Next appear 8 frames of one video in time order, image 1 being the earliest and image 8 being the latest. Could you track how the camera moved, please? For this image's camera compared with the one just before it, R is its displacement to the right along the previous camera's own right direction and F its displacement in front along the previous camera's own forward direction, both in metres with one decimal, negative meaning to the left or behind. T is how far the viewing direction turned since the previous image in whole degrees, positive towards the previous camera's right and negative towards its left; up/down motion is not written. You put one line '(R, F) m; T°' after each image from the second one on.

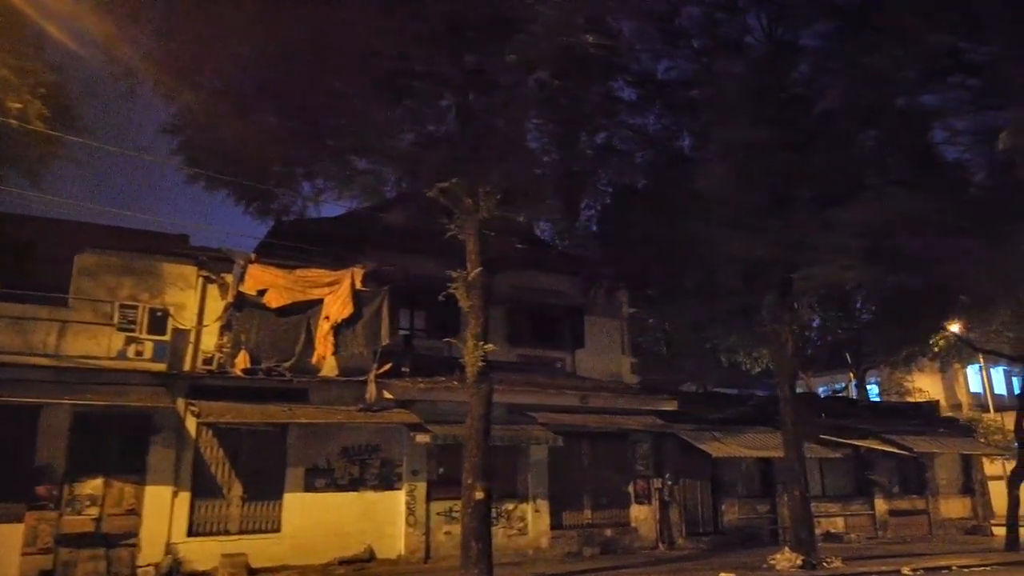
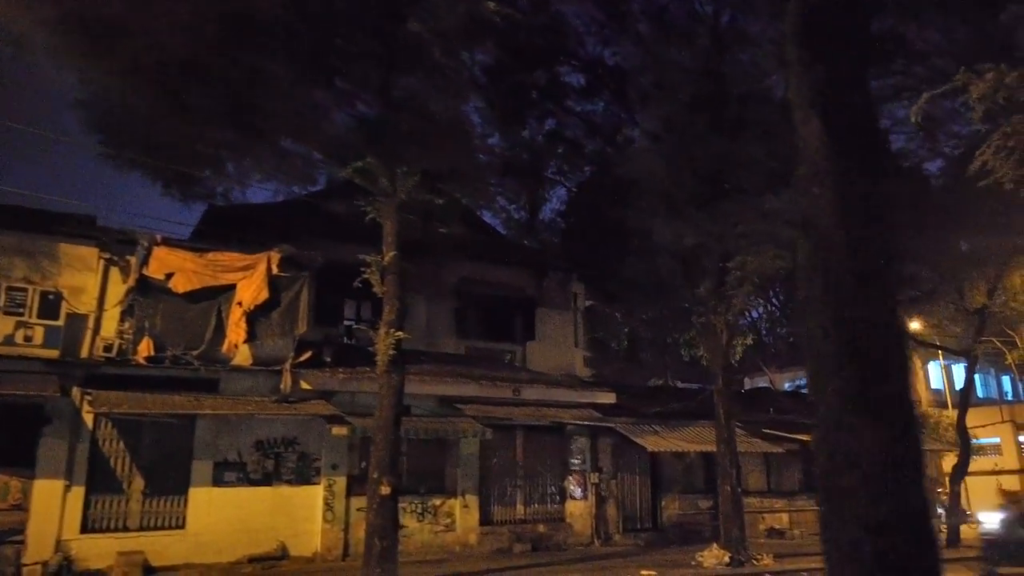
(+1.2, +0.6) m; +2°
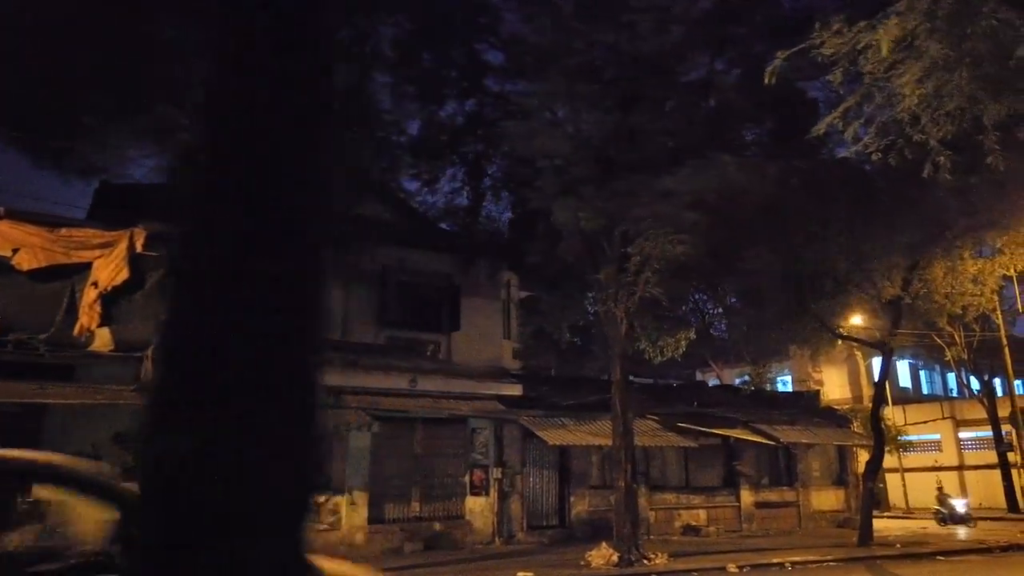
(+1.7, +0.9) m; +2°
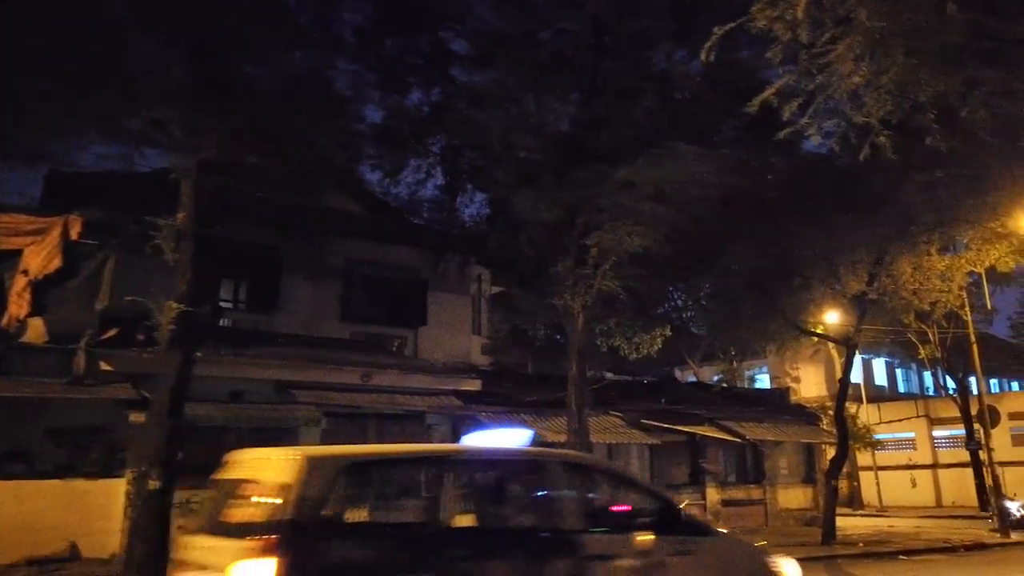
(+0.7, +0.4) m; +1°
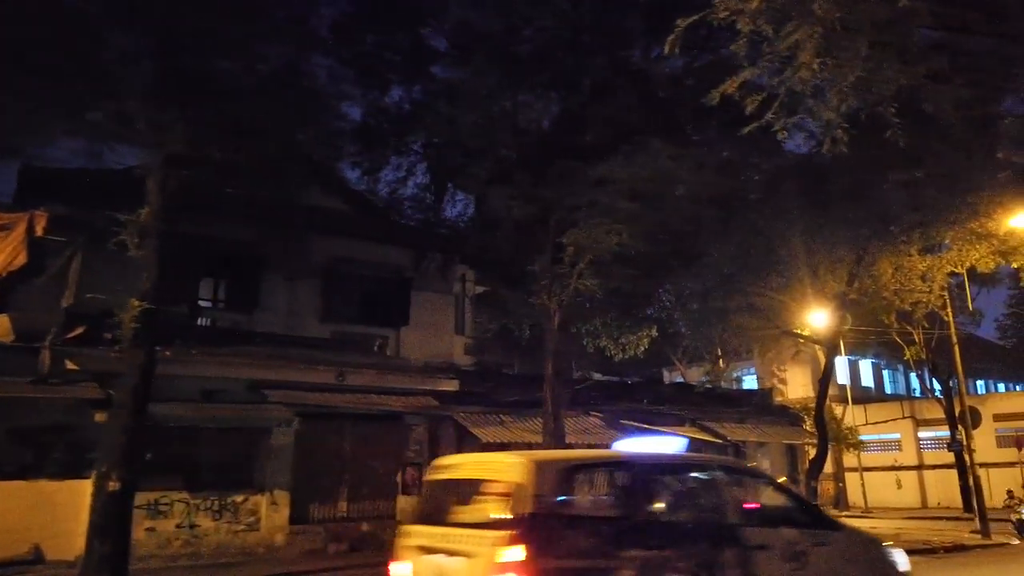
(+0.3, +0.2) m; +1°
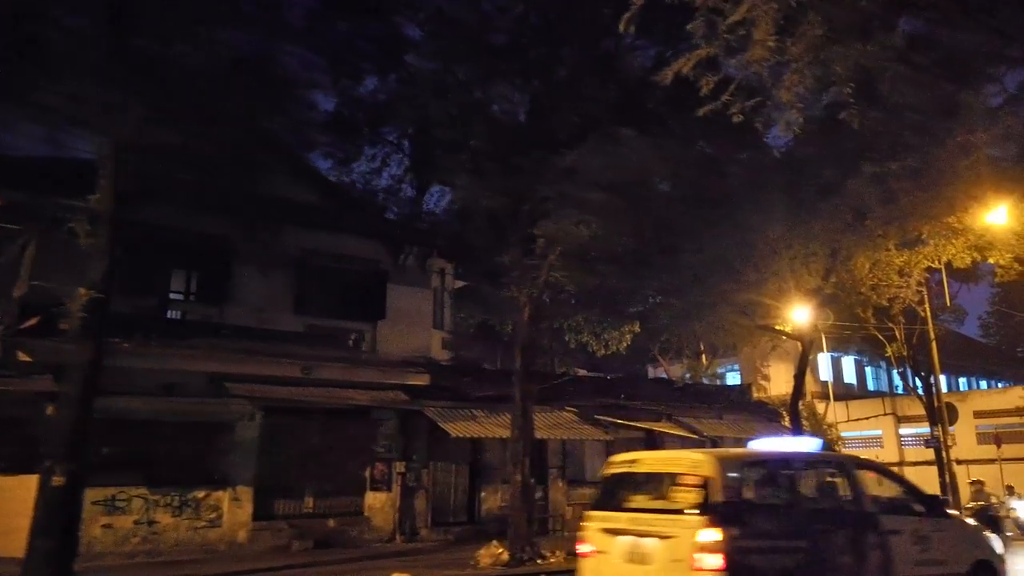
(+0.4, +0.3) m; +1°
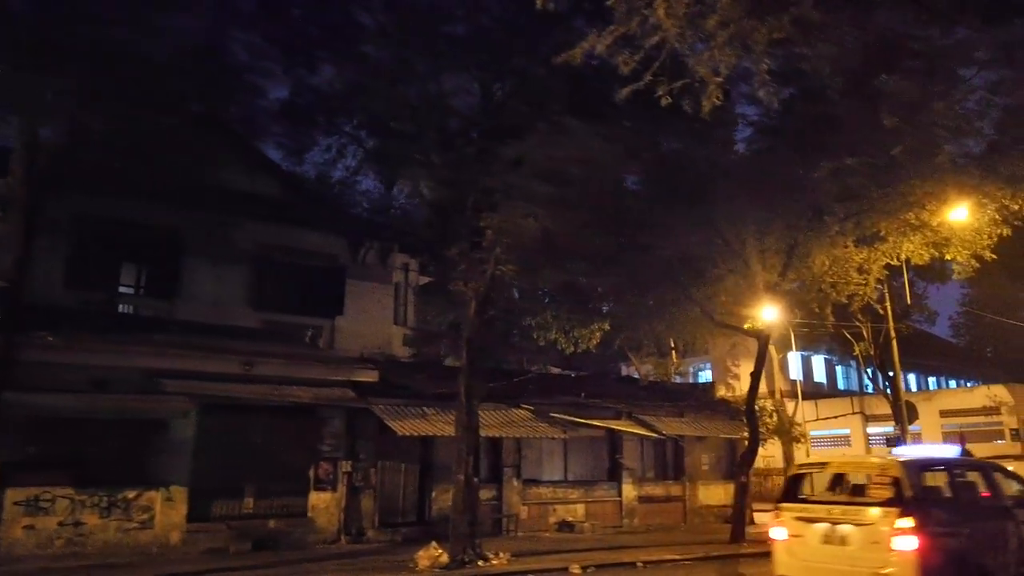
(+0.7, +0.4) m; +1°
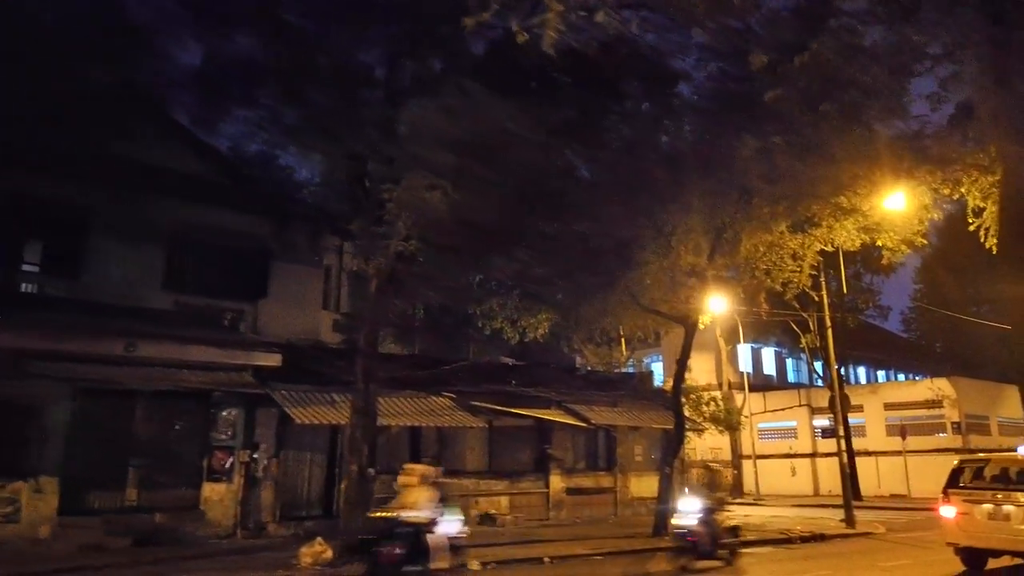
(+1.1, +0.9) m; +3°
